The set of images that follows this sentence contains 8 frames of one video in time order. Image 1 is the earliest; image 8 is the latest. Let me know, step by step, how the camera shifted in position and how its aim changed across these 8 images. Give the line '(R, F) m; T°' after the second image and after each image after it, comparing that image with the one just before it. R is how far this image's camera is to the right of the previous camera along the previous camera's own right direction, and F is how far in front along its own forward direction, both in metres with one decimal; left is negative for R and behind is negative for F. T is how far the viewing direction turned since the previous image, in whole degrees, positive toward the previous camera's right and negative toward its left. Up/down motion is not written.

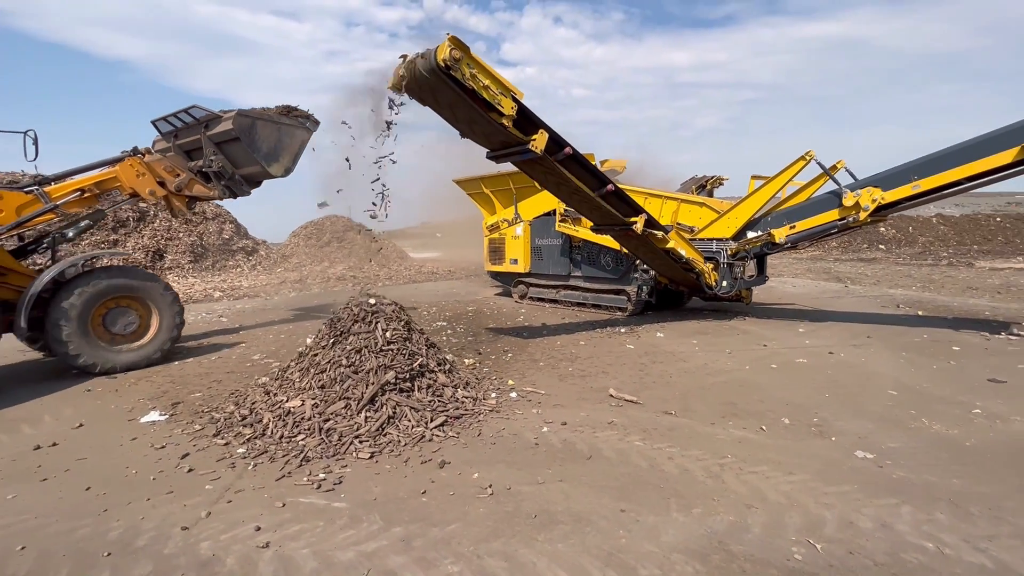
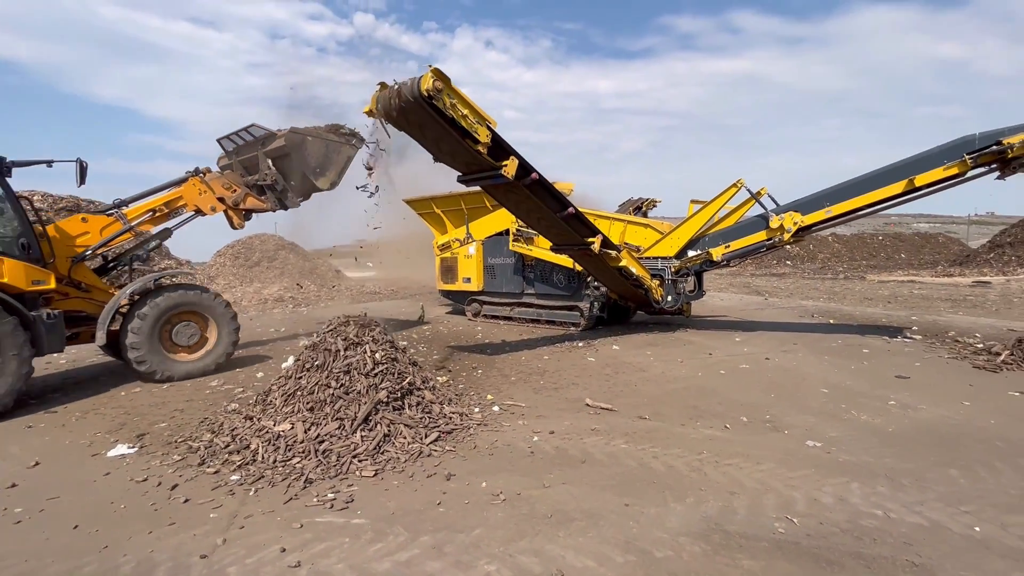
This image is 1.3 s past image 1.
(-0.5, -0.2) m; +8°
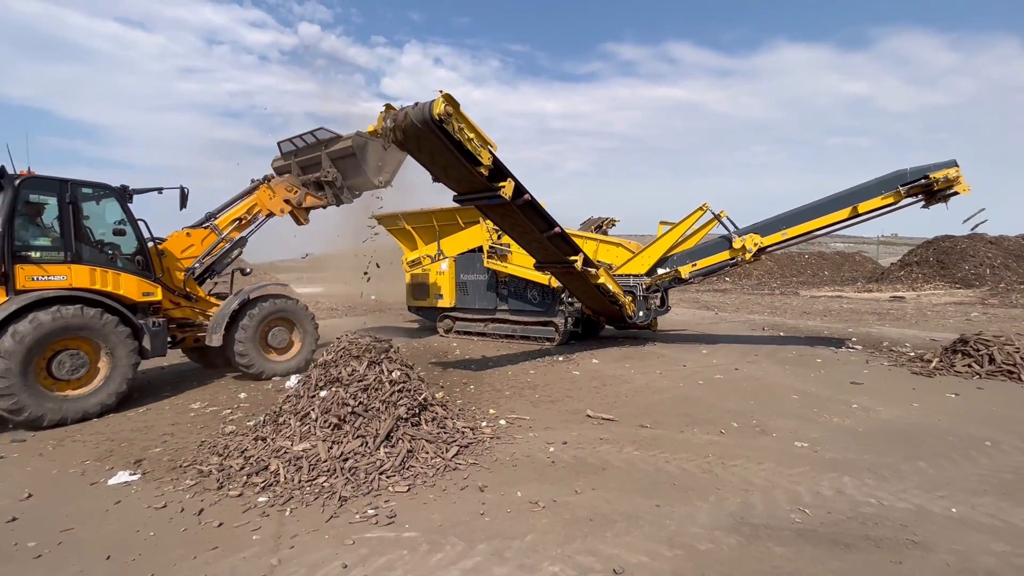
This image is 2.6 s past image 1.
(-0.6, -0.2) m; +6°
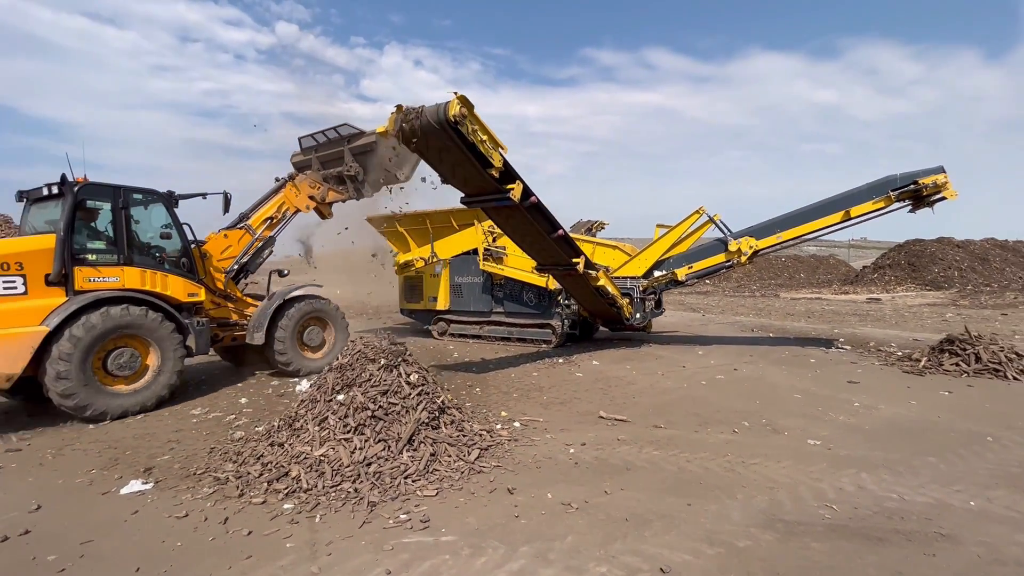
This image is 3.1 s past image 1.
(-0.4, 0.0) m; +2°
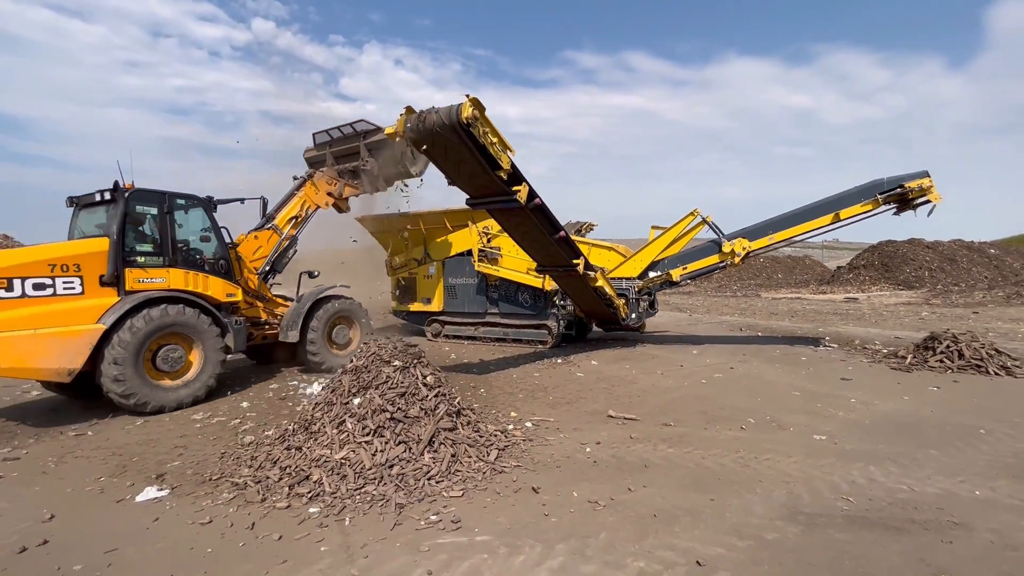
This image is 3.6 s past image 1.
(-0.3, 0.0) m; +2°
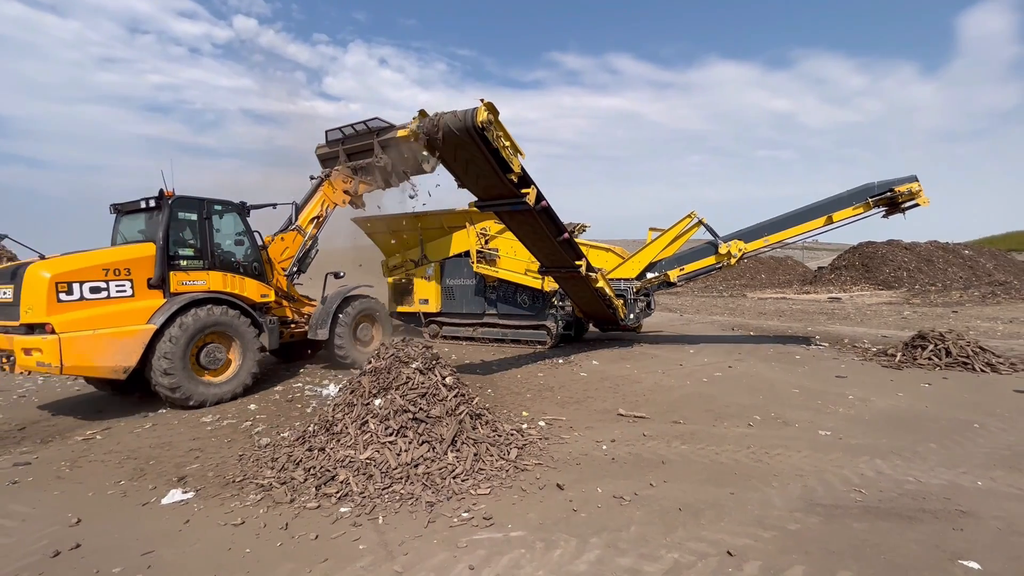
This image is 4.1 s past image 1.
(-0.3, -0.1) m; +2°
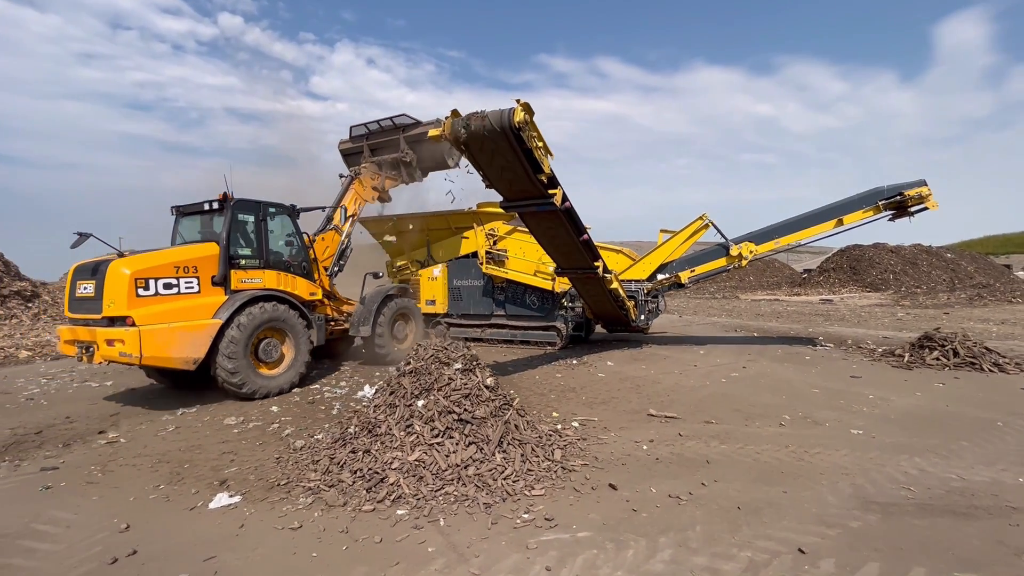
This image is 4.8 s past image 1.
(-0.5, 0.0) m; +2°
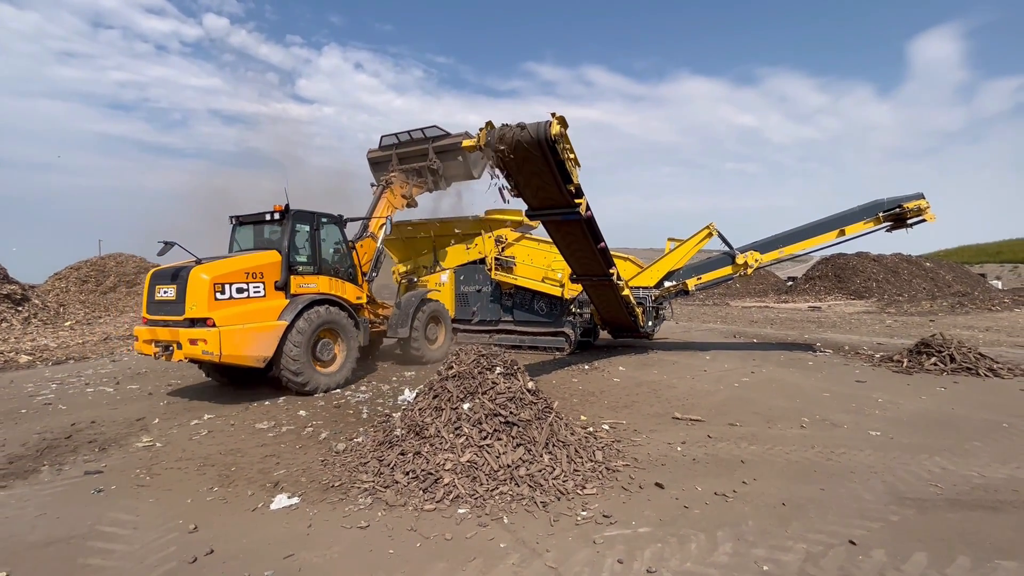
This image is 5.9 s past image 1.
(-0.5, -0.2) m; +2°
